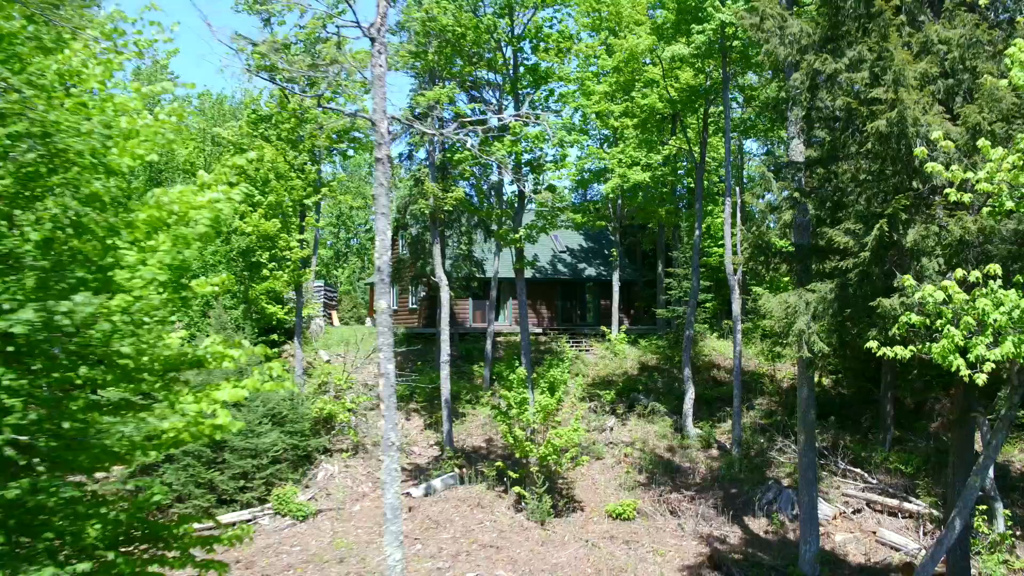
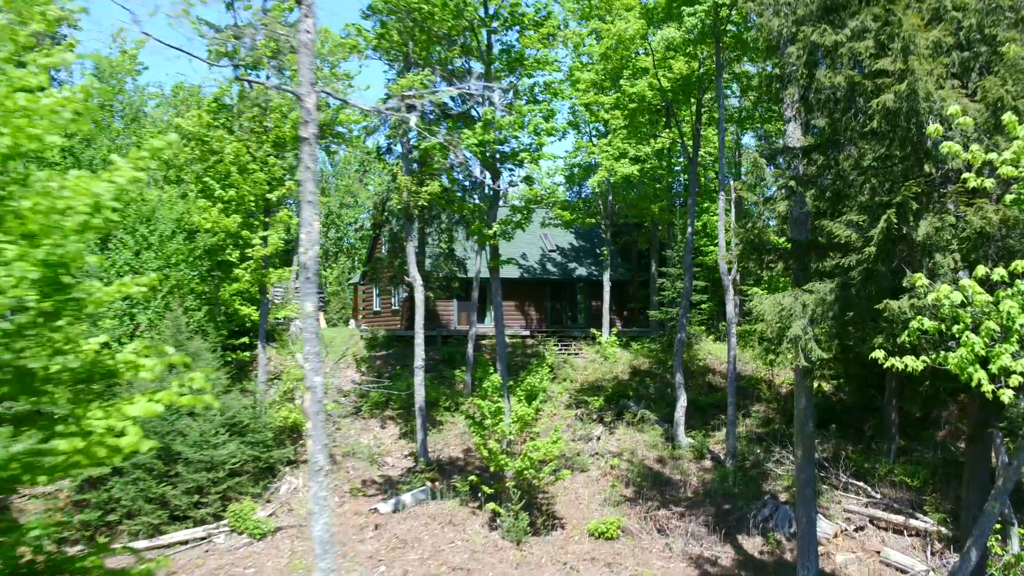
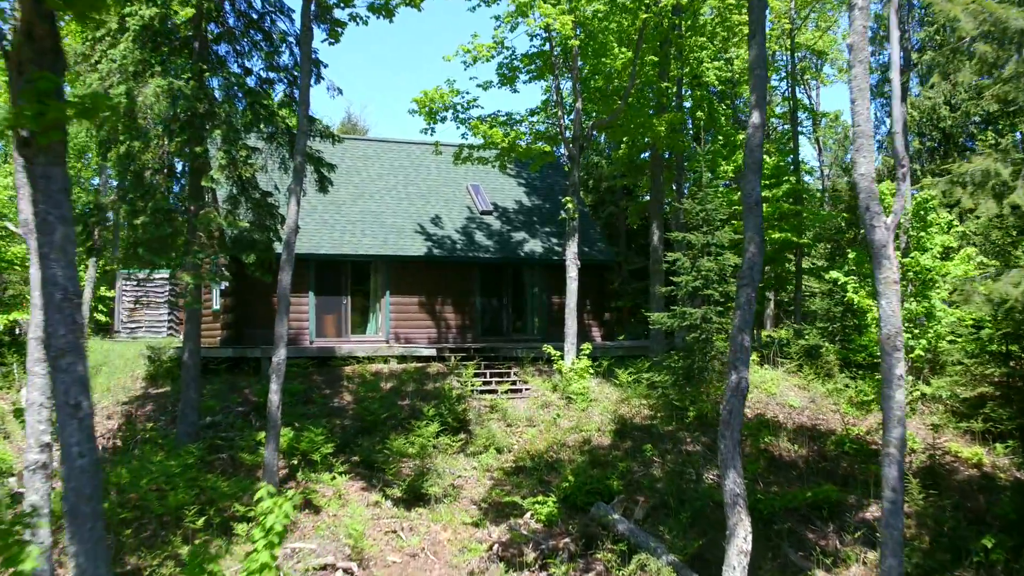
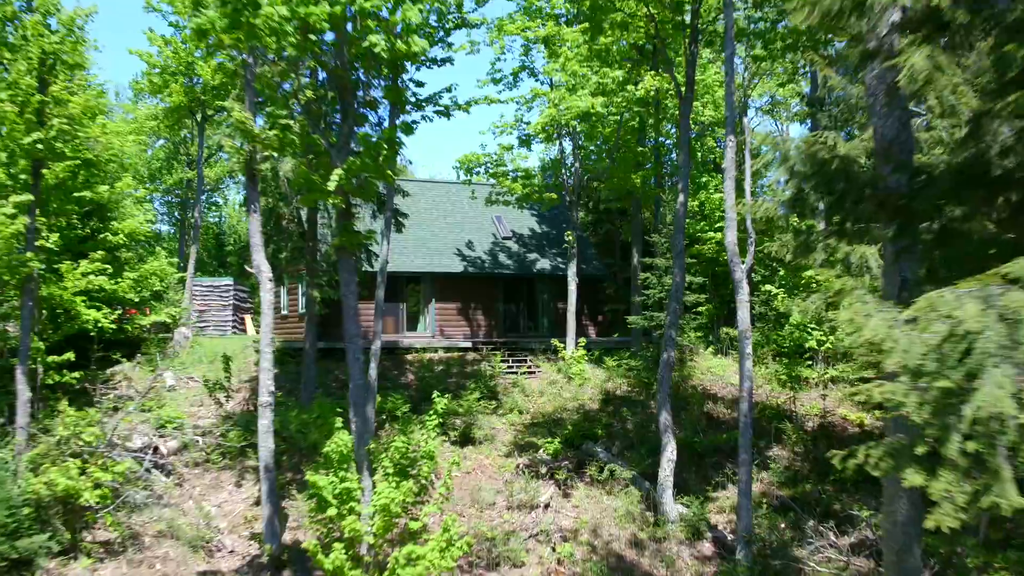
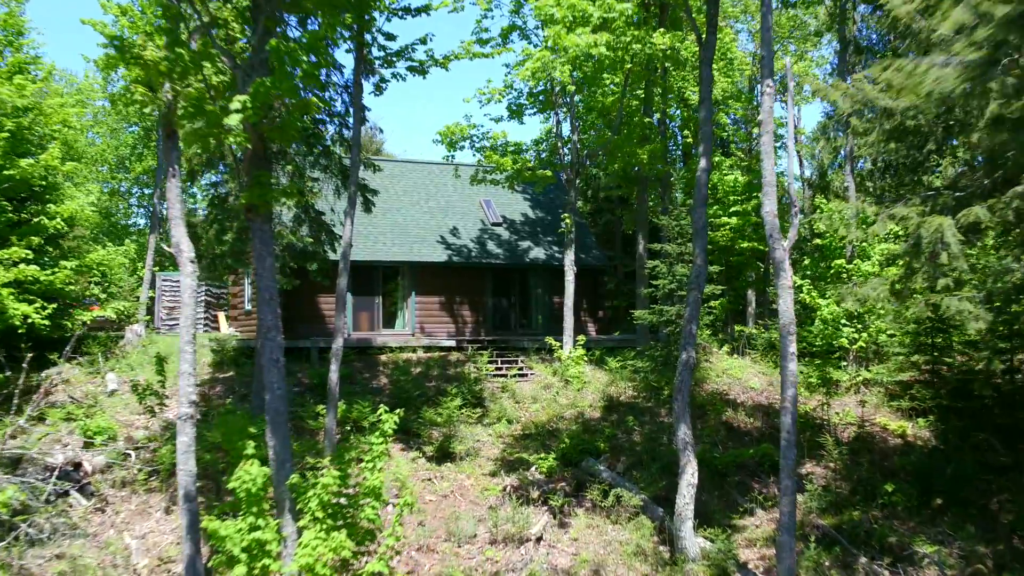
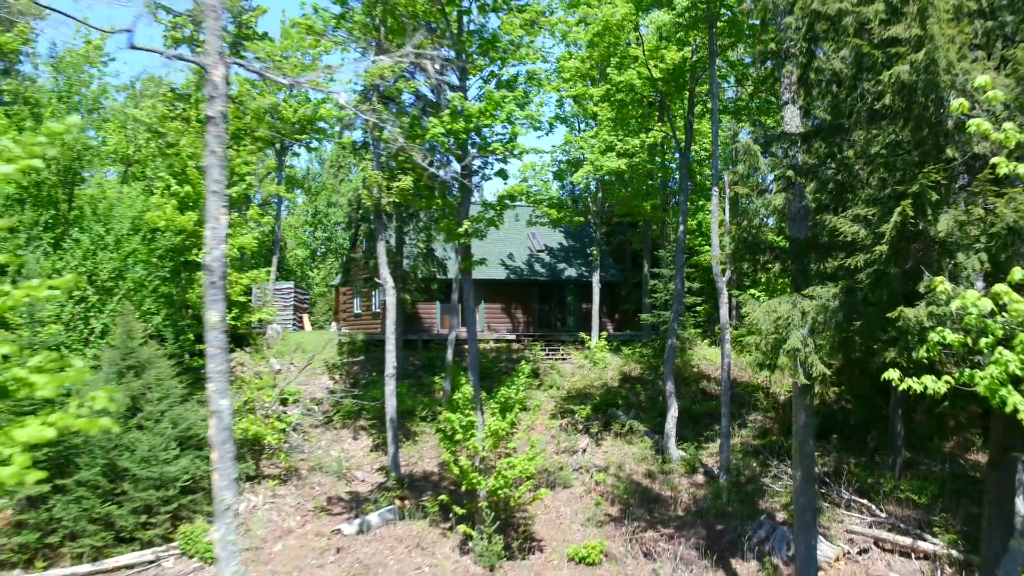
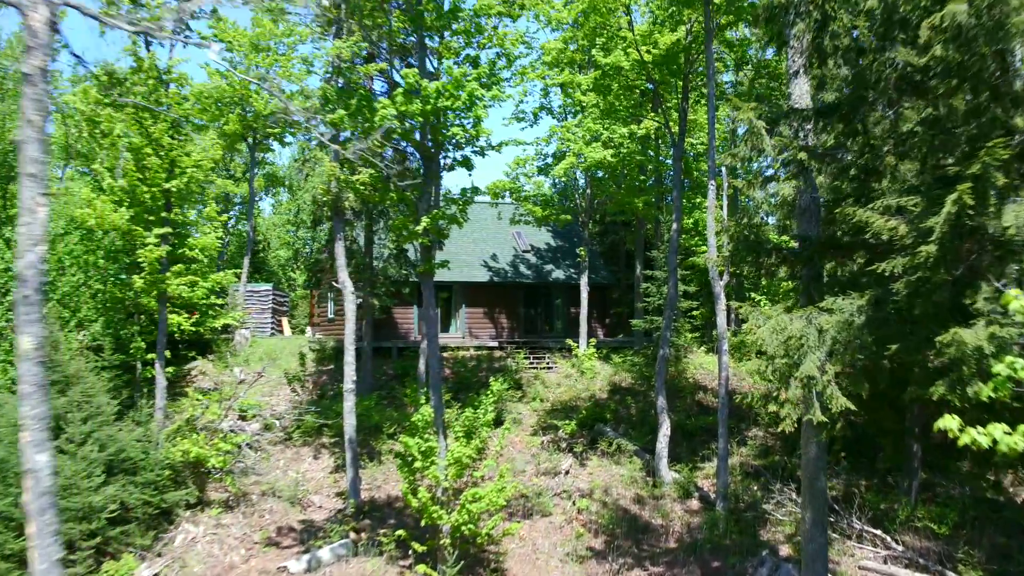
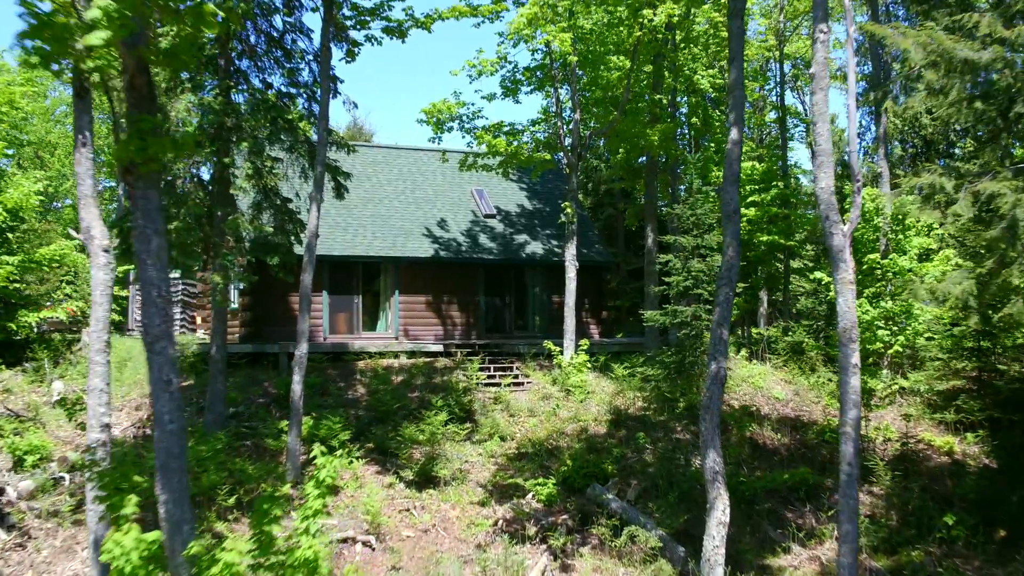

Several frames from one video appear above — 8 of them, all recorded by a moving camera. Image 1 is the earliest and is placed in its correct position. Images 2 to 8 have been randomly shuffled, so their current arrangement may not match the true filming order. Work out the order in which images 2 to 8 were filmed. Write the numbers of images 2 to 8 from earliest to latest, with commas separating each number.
2, 6, 7, 4, 5, 8, 3
